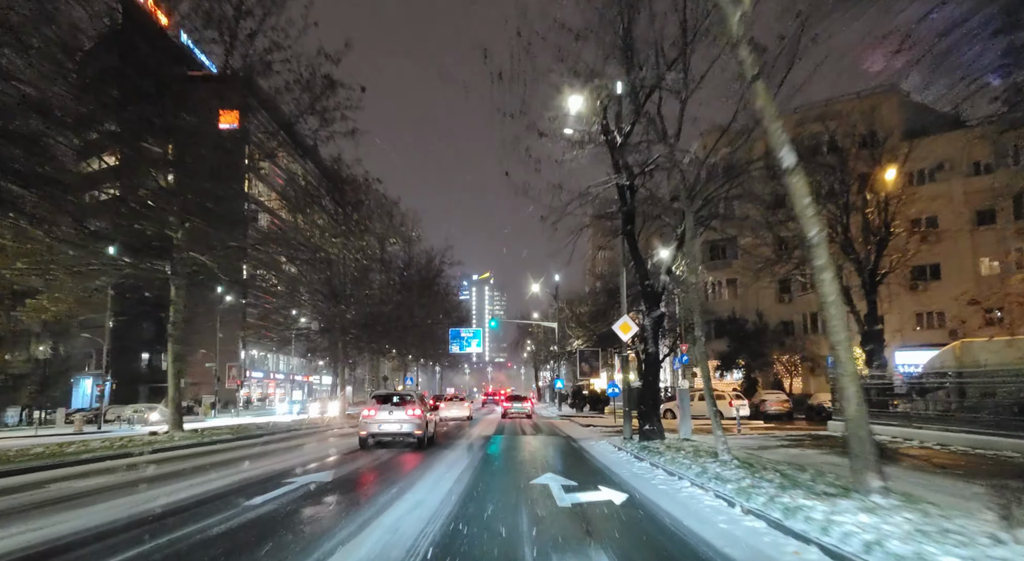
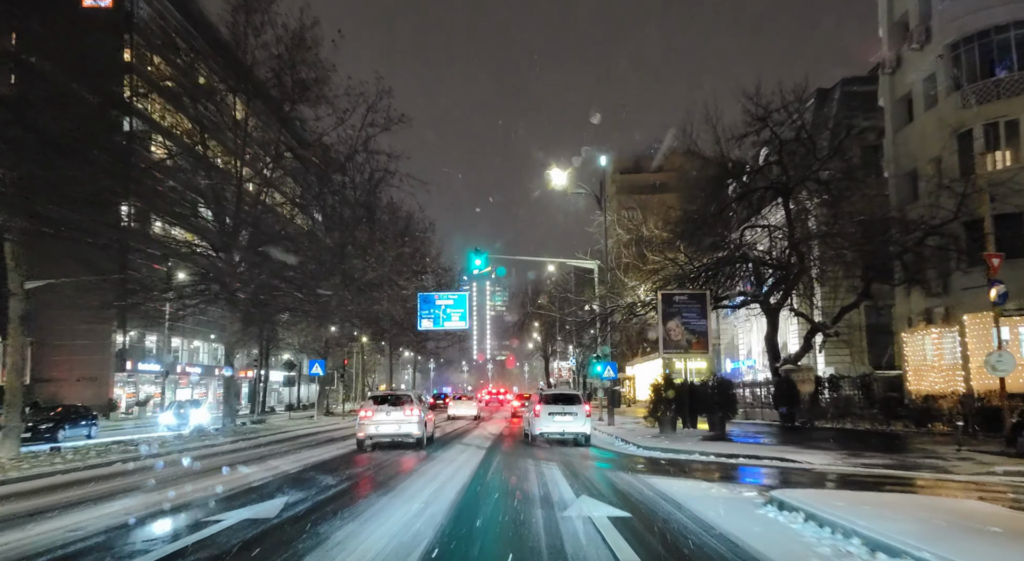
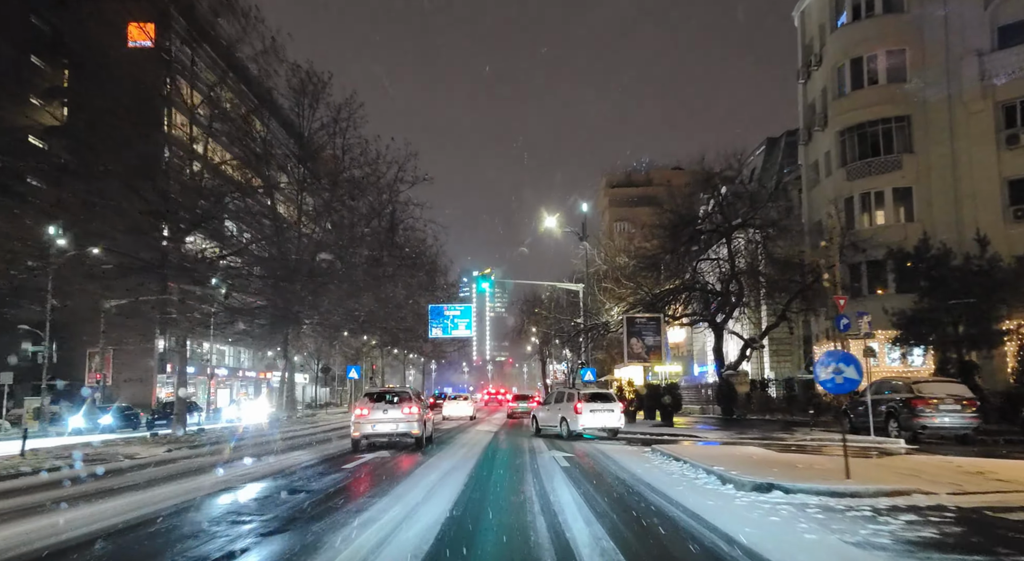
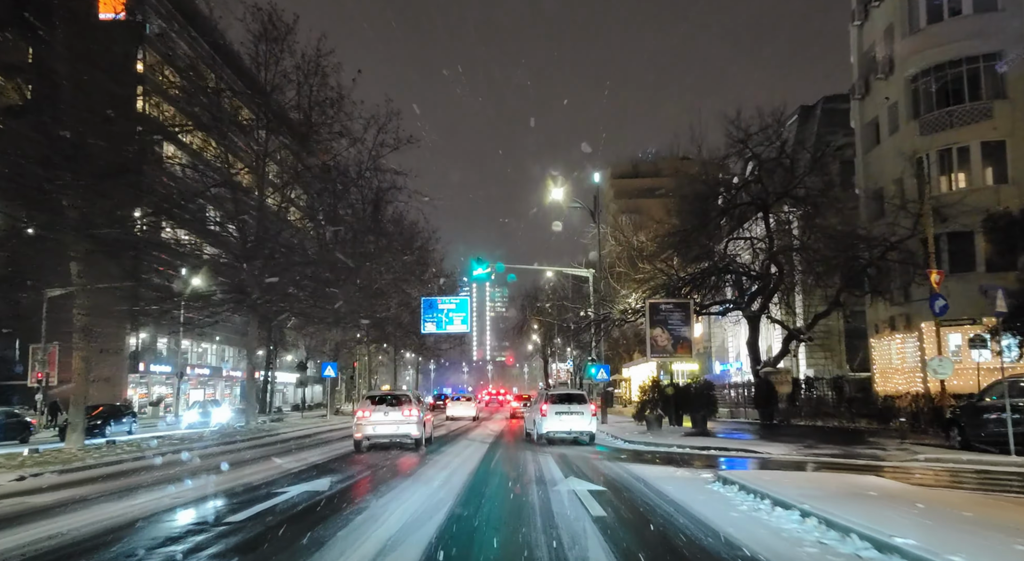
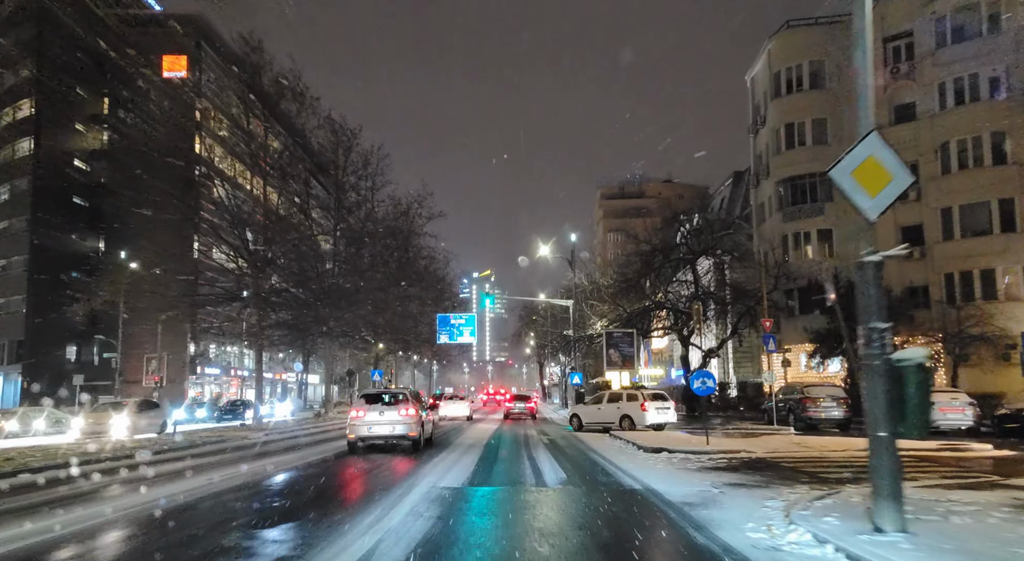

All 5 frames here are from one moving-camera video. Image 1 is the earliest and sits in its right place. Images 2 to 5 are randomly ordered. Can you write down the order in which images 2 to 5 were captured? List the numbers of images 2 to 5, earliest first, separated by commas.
5, 3, 4, 2
